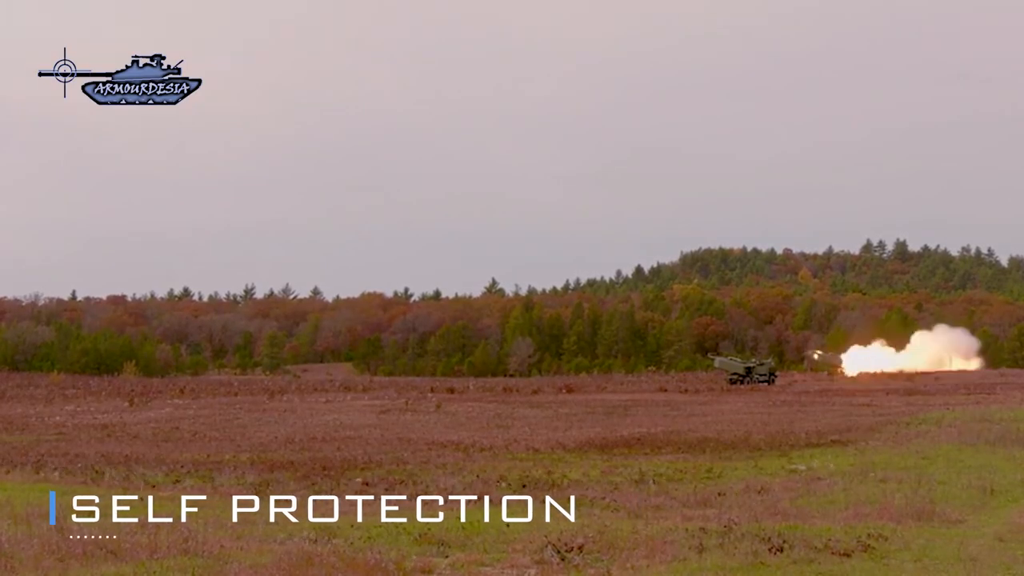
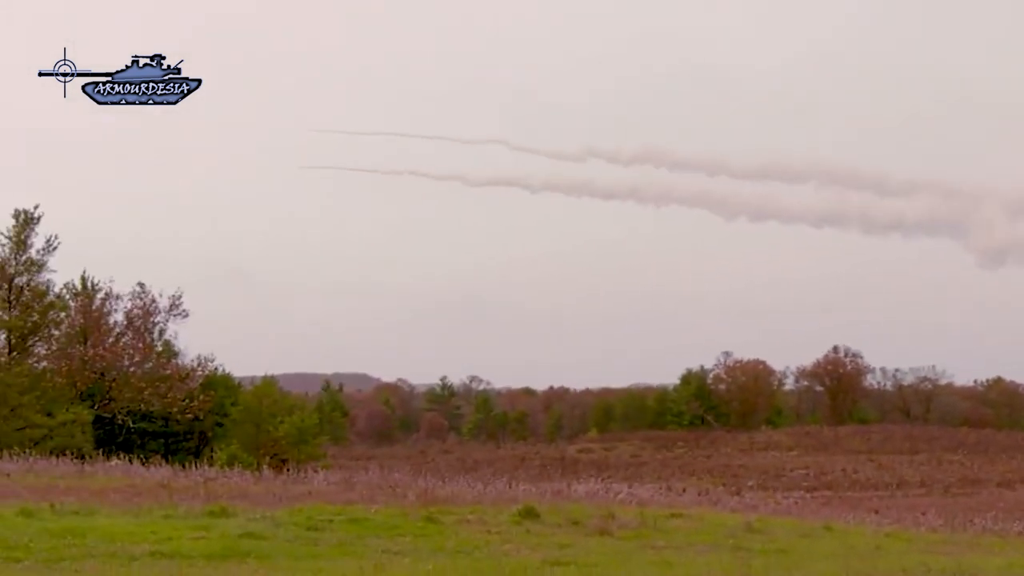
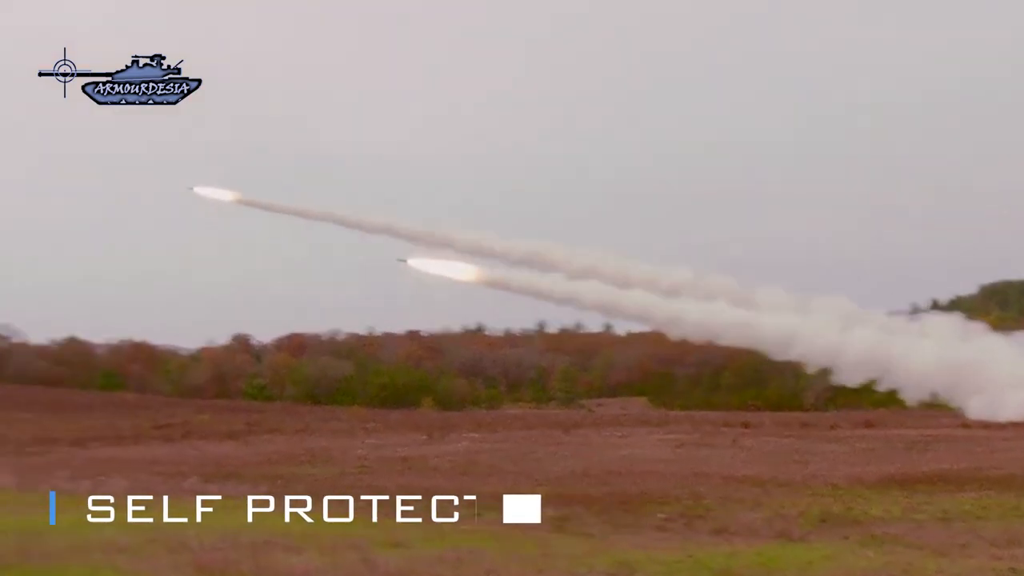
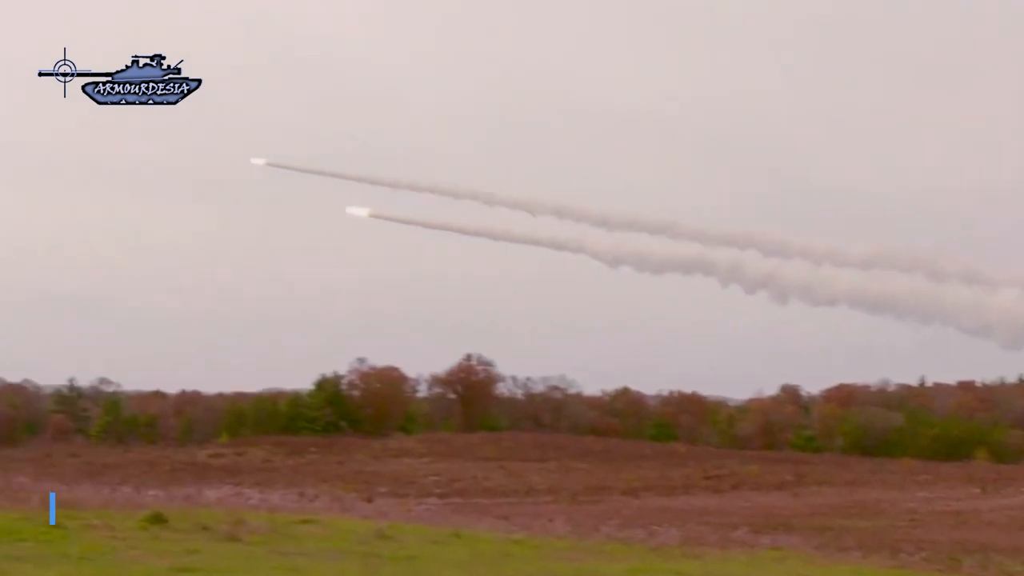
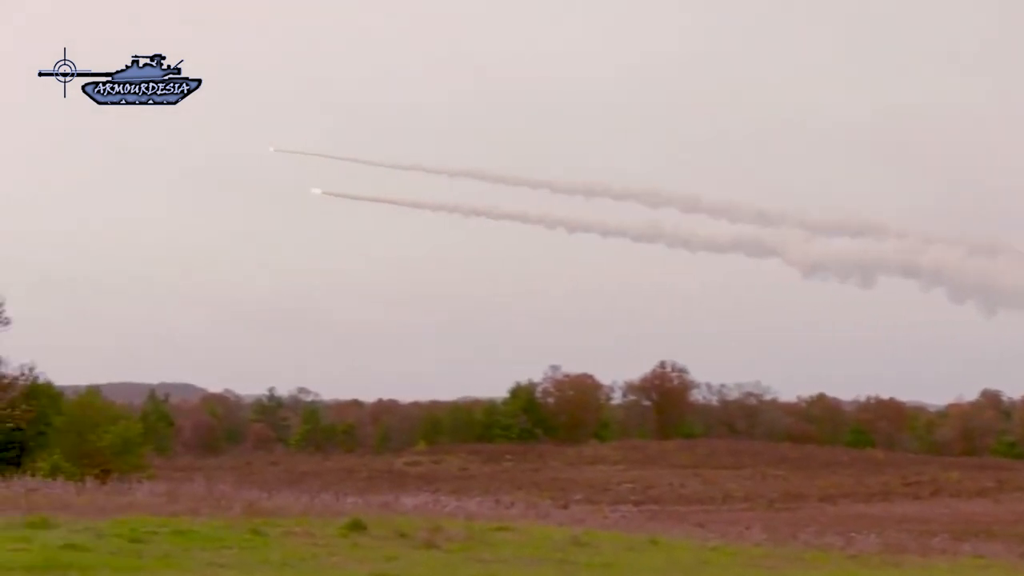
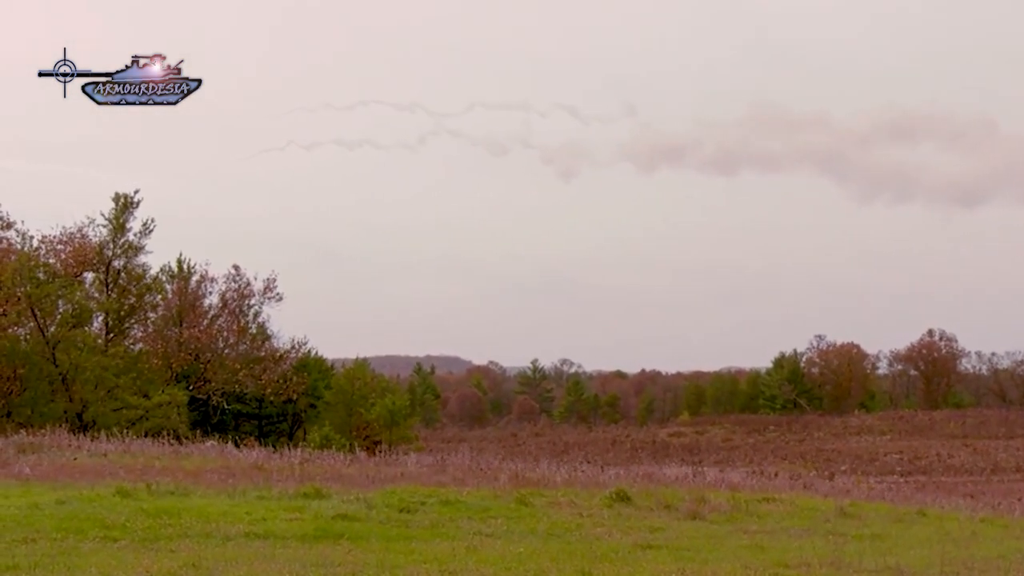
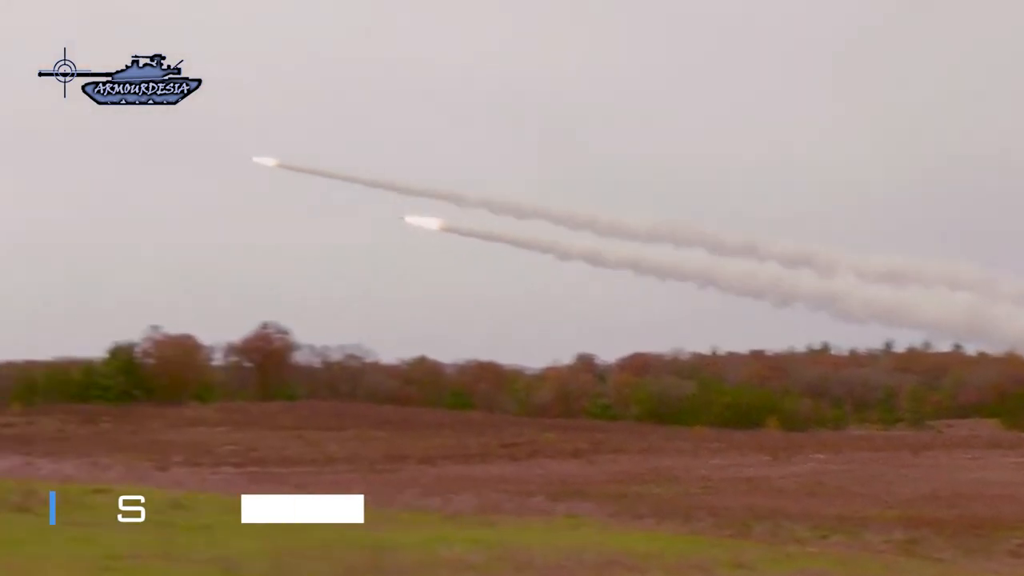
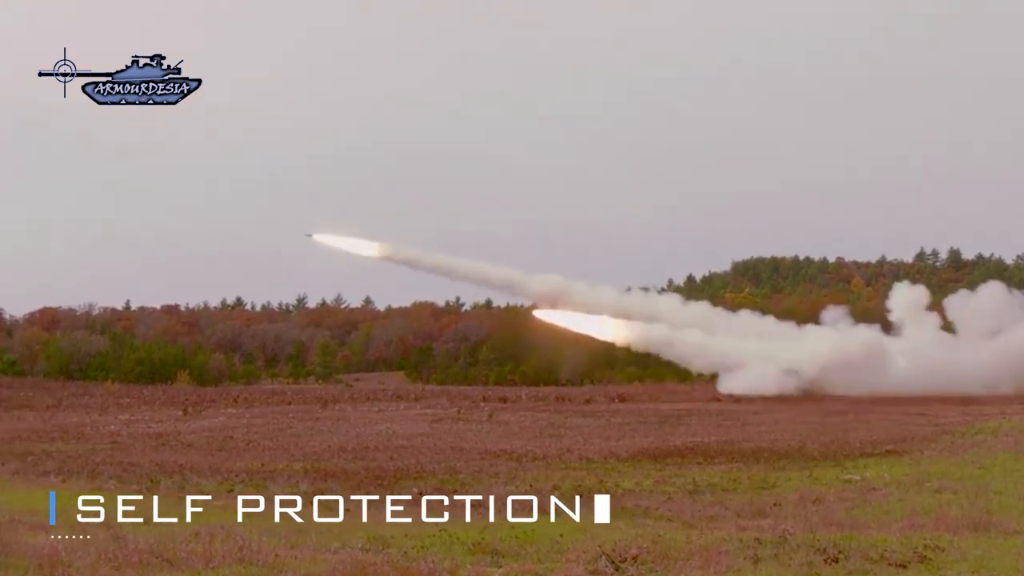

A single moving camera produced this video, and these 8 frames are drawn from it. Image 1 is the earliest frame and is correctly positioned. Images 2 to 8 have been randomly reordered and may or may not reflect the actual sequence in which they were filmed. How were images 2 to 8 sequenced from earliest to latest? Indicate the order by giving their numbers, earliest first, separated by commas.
8, 3, 7, 4, 5, 2, 6
